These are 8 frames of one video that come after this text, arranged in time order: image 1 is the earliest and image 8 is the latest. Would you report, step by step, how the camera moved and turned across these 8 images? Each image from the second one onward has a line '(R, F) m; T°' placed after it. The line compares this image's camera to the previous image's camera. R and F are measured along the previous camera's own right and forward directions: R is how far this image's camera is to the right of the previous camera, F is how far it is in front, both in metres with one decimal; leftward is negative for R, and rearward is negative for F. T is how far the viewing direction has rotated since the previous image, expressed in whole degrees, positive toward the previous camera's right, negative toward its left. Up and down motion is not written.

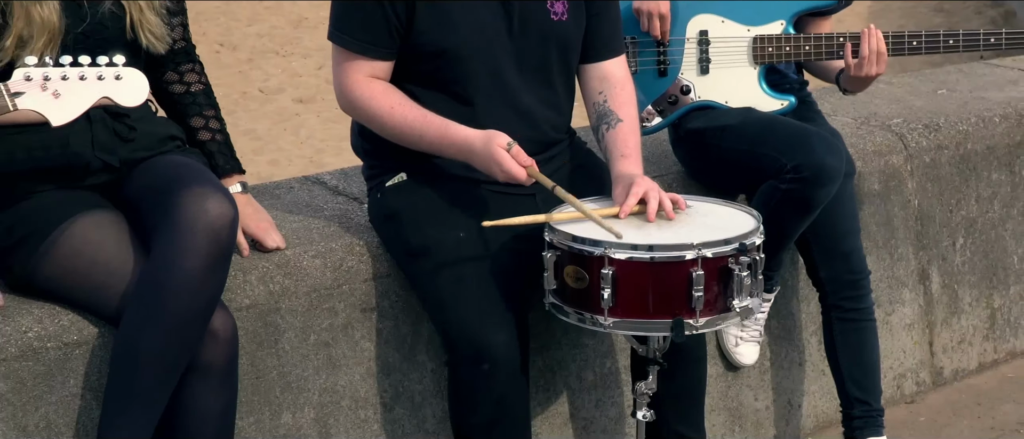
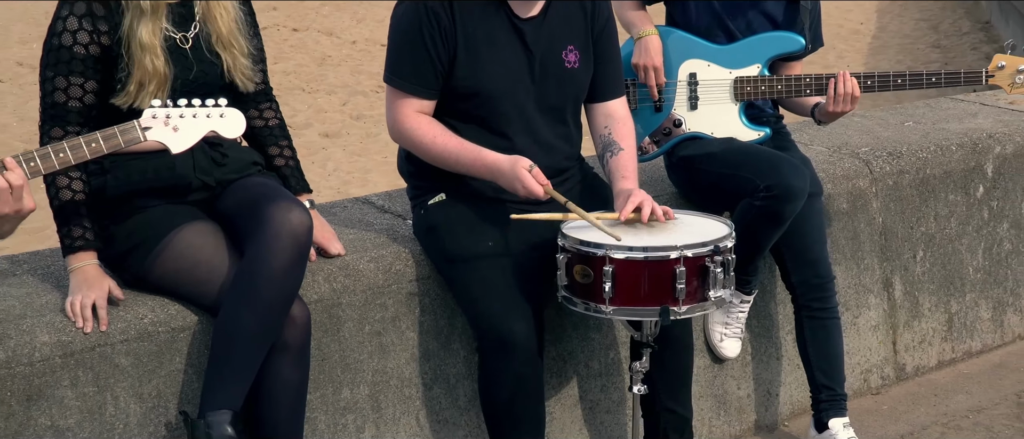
(0.0, -0.5) m; -1°
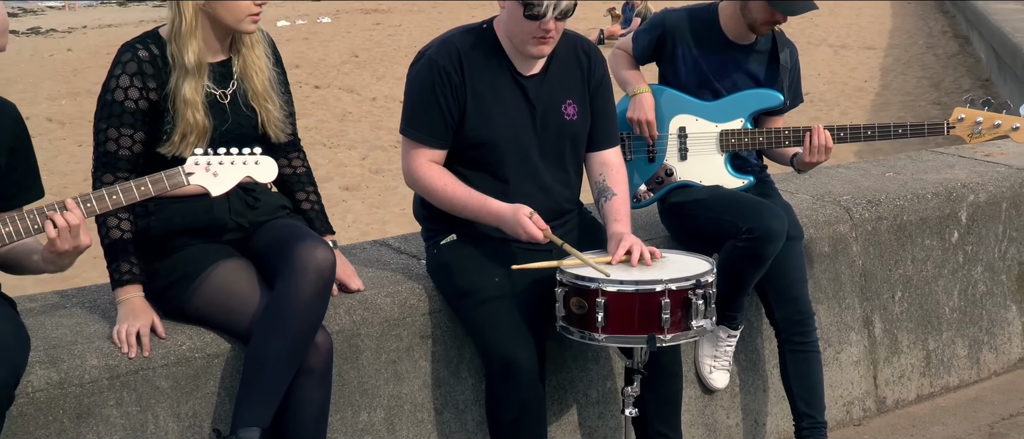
(0.0, -0.3) m; -1°
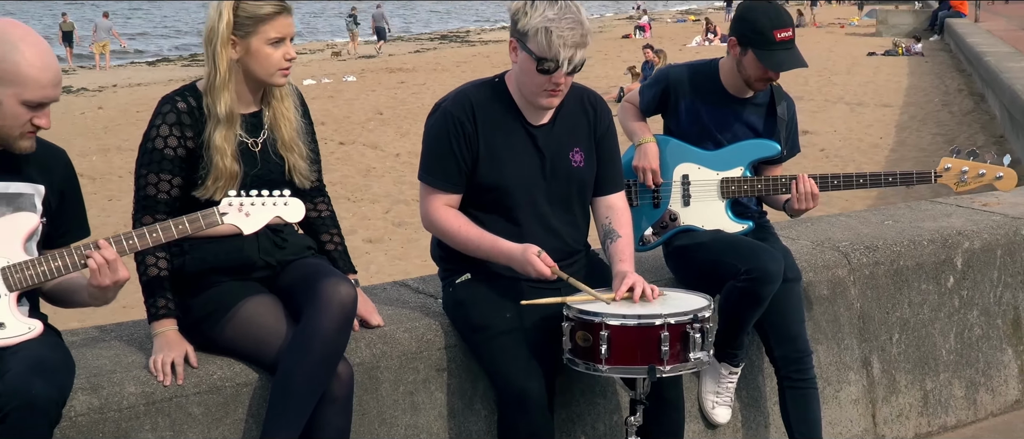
(0.0, -0.2) m; -1°
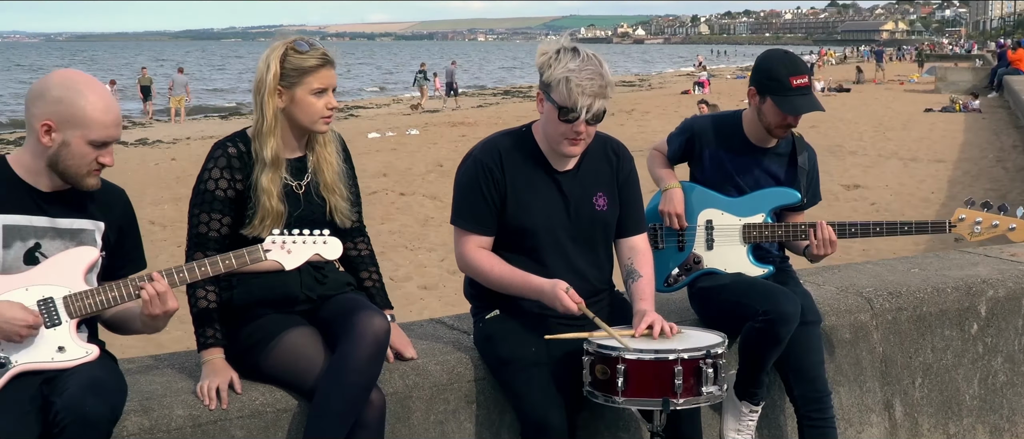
(+0.1, -0.2) m; -3°
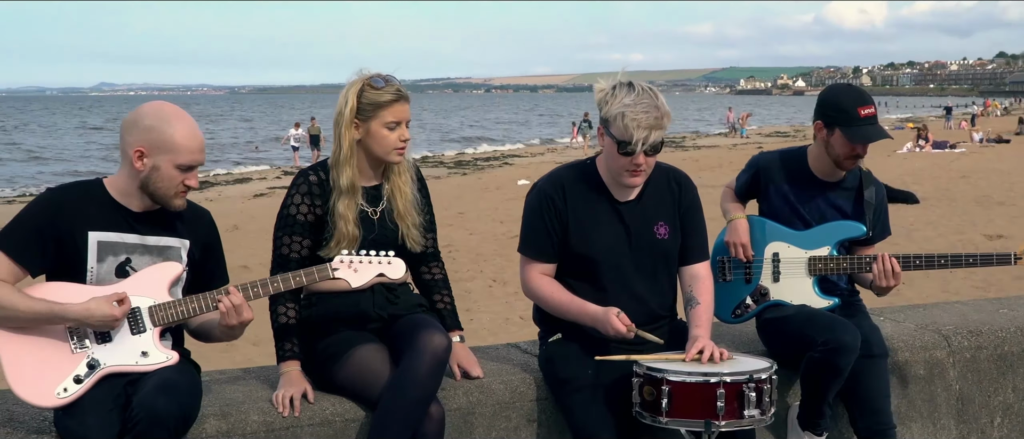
(+0.3, -0.1) m; -7°
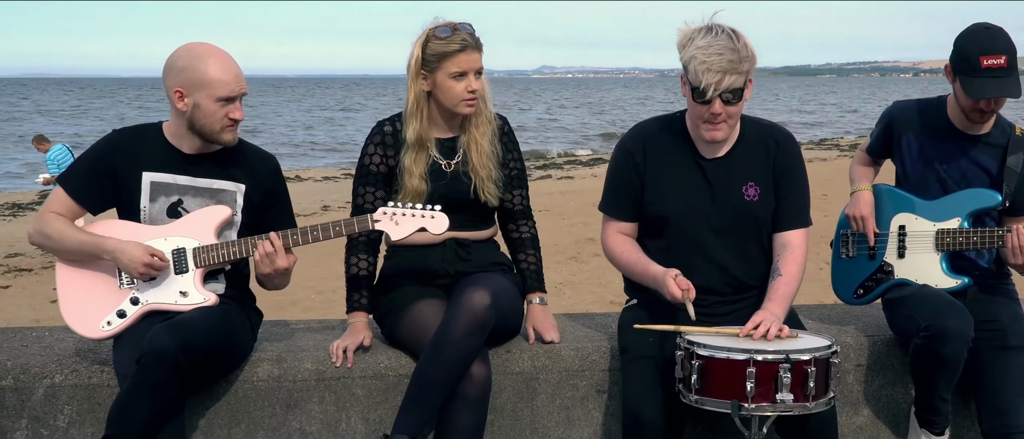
(+0.9, +0.3) m; -19°
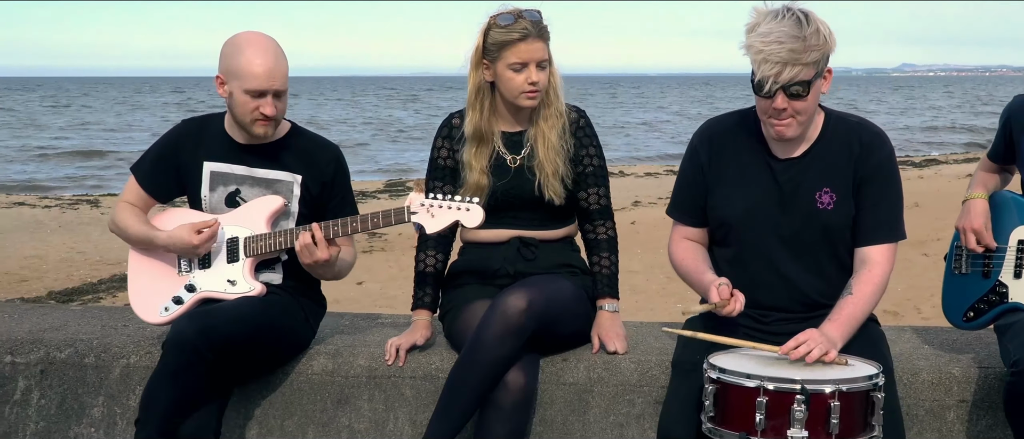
(+0.7, +0.3) m; -15°
